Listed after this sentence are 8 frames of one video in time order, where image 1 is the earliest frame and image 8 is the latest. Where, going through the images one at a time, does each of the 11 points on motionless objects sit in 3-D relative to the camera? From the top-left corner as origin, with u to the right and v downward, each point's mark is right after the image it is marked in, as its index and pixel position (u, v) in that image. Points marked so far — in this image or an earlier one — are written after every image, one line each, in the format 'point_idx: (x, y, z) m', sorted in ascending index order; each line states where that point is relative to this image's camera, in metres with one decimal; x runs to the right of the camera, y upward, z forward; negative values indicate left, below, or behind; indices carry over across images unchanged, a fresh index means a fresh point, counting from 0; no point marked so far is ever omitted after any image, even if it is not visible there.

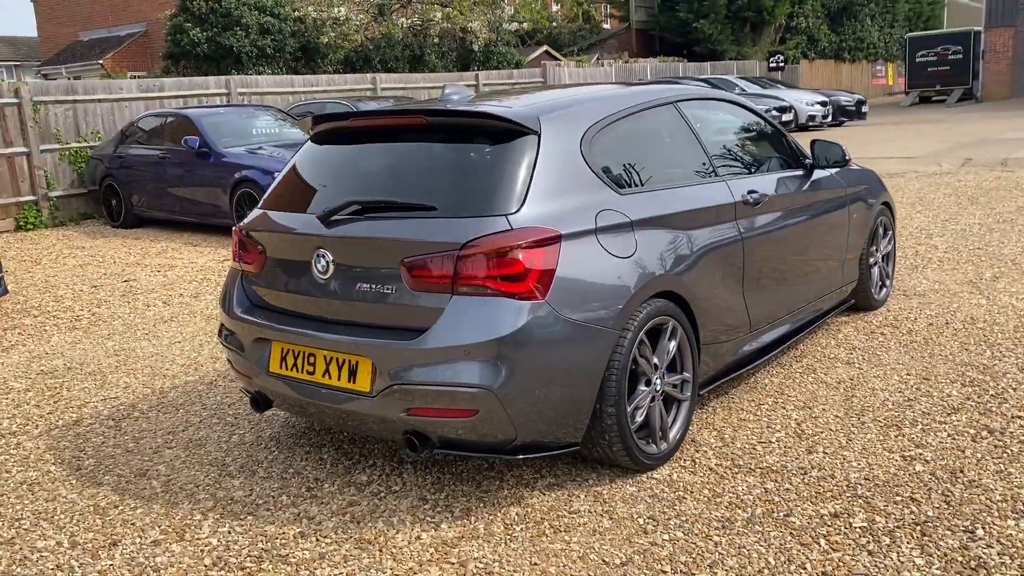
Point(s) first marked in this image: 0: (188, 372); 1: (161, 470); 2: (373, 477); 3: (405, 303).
0: (-1.8, -0.5, +5.1) m
1: (-1.4, -0.7, +3.6) m
2: (-0.5, -0.7, +3.4) m
3: (-0.3, 0.0, +3.0) m
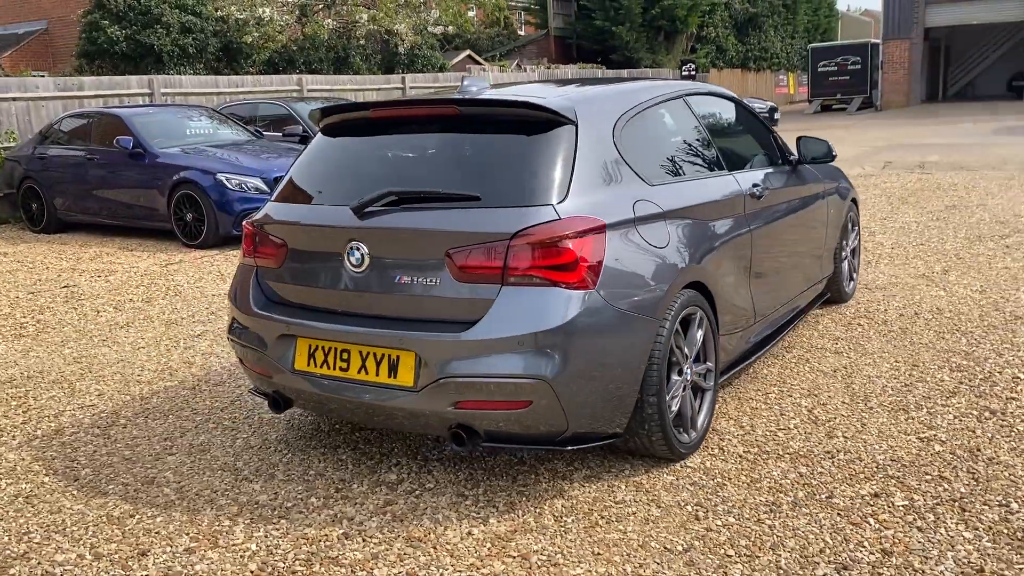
0: (-1.9, -0.5, +4.8) m
1: (-1.3, -0.7, +3.5) m
2: (-0.4, -0.7, +3.3) m
3: (-0.2, 0.0, +2.9) m
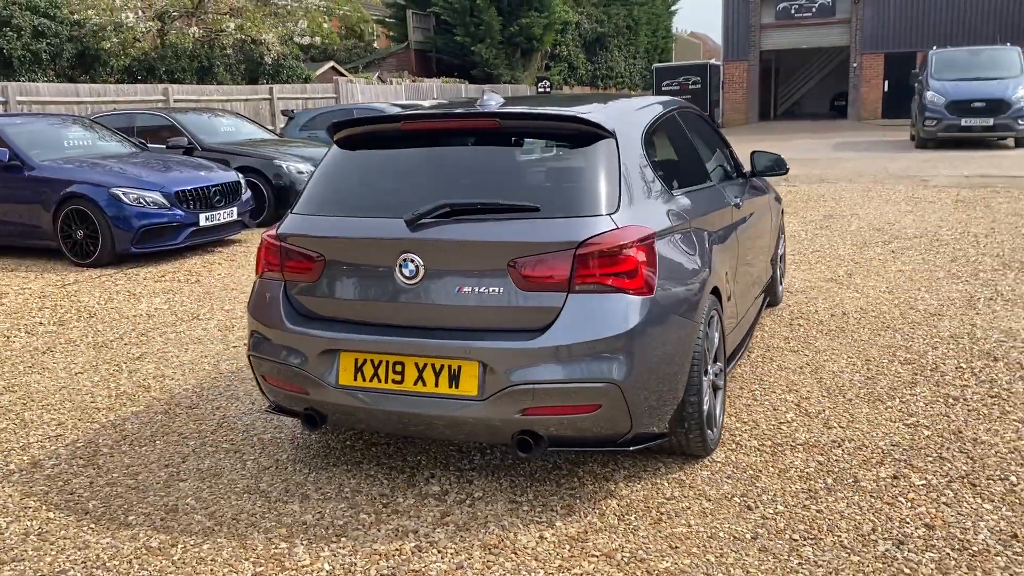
0: (-2.0, -0.6, +4.6) m
1: (-1.2, -0.8, +3.3) m
2: (-0.2, -0.7, +3.3) m
3: (0.0, 0.0, +3.0) m
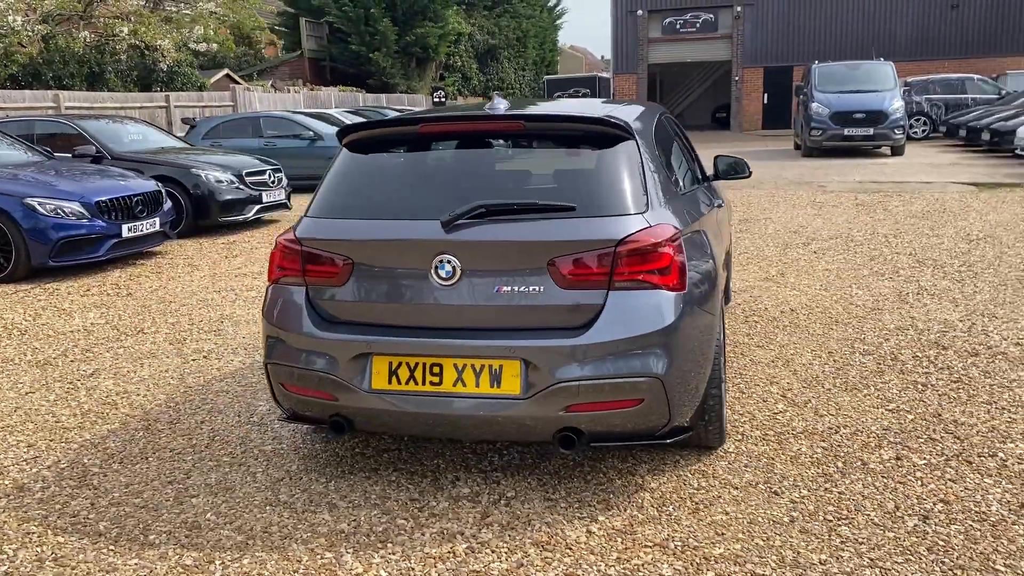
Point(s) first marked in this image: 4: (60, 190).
0: (-2.0, -0.6, +4.3) m
1: (-1.1, -0.8, +3.2) m
2: (-0.1, -0.7, +3.3) m
3: (+0.2, 0.0, +3.0) m
4: (-4.1, +0.9, +8.1) m
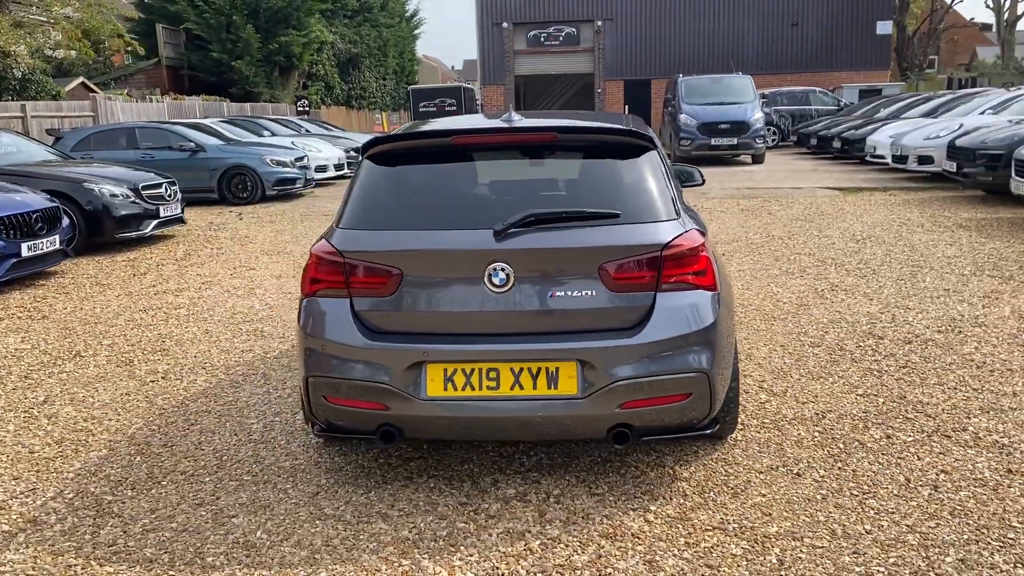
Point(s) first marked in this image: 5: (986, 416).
0: (-2.0, -0.7, +4.1) m
1: (-0.9, -0.9, +3.1) m
2: (0.0, -0.8, +3.4) m
3: (+0.3, -0.1, +3.2) m
4: (-4.7, +0.7, +7.5) m
5: (+2.2, -0.6, +4.1) m
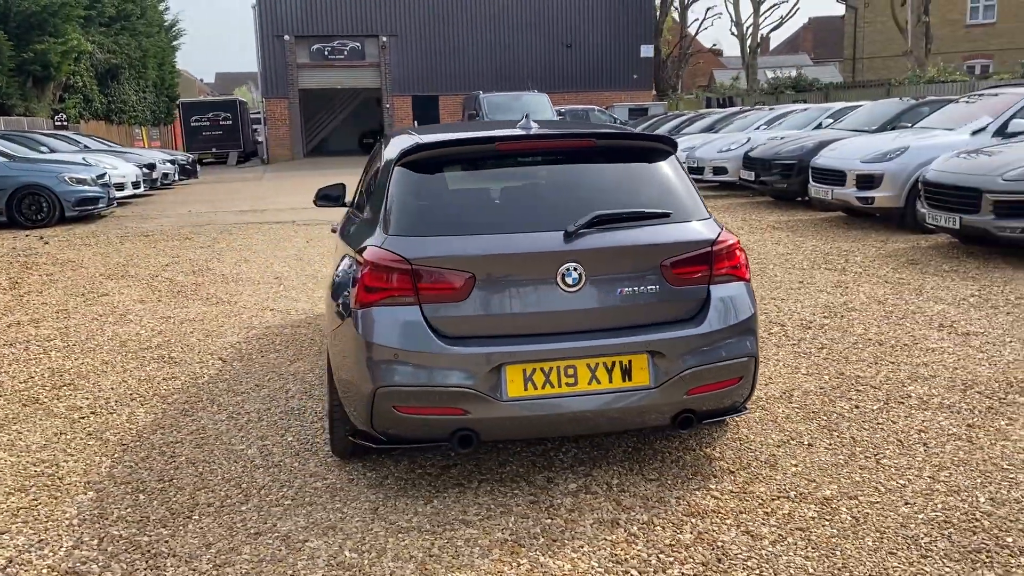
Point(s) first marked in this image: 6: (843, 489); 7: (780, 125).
0: (-1.9, -0.9, +3.7) m
1: (-0.5, -0.9, +3.0) m
2: (+0.3, -0.8, +3.5) m
3: (+0.6, 0.0, +3.4) m
4: (-5.5, +0.4, +6.3) m
5: (+2.2, -0.5, +4.7) m
6: (+1.3, -0.8, +3.4) m
7: (+5.3, +3.2, +17.4) m
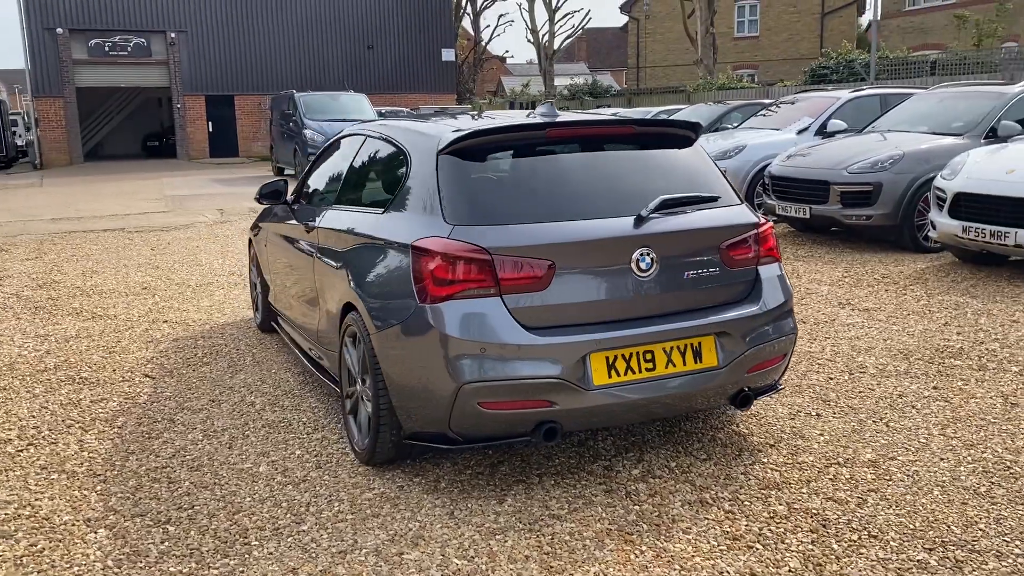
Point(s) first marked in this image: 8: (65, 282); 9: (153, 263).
0: (-1.6, -0.9, +3.2) m
1: (-0.1, -0.9, +2.8) m
2: (+0.5, -0.7, +3.5) m
3: (+0.8, 0.0, +3.4) m
4: (-5.8, +0.2, +4.8) m
5: (+2.0, -0.4, +5.1) m
6: (+1.5, -0.7, +3.6) m
7: (+1.9, +3.3, +18.2) m
8: (-4.2, +0.1, +8.4) m
9: (-3.8, +0.3, +9.5) m
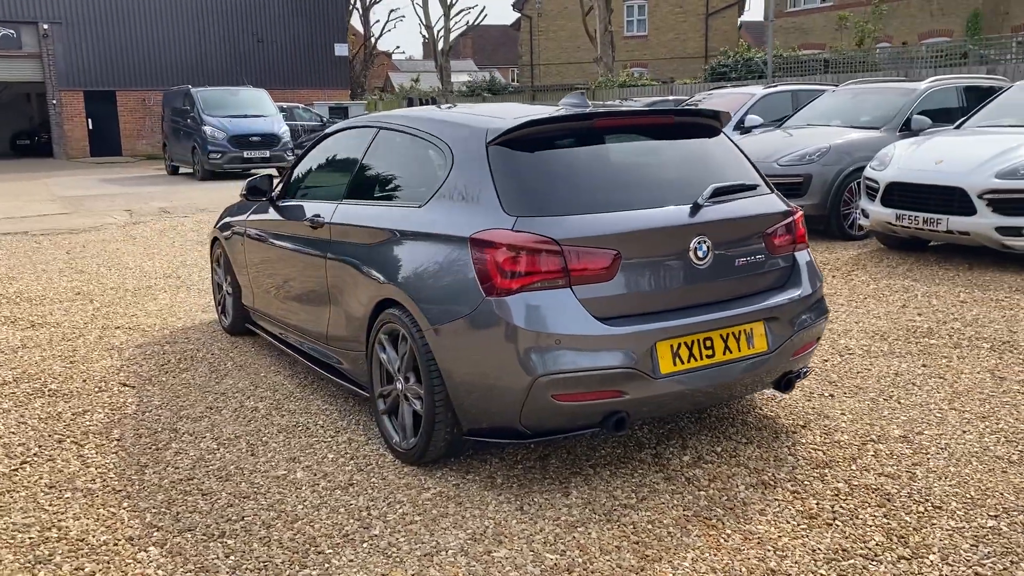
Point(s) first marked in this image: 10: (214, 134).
0: (-1.4, -0.9, +2.9) m
1: (+0.2, -0.8, +2.8) m
2: (+0.7, -0.7, +3.6) m
3: (+1.0, +0.1, +3.5) m
4: (-5.7, +0.1, +4.1) m
5: (+2.0, -0.3, +5.4) m
6: (+1.7, -0.6, +3.8) m
7: (+0.1, +3.4, +18.2) m
8: (-4.6, 0.0, +7.8) m
9: (-4.4, +0.2, +8.9) m
10: (-6.6, +3.4, +19.5) m
